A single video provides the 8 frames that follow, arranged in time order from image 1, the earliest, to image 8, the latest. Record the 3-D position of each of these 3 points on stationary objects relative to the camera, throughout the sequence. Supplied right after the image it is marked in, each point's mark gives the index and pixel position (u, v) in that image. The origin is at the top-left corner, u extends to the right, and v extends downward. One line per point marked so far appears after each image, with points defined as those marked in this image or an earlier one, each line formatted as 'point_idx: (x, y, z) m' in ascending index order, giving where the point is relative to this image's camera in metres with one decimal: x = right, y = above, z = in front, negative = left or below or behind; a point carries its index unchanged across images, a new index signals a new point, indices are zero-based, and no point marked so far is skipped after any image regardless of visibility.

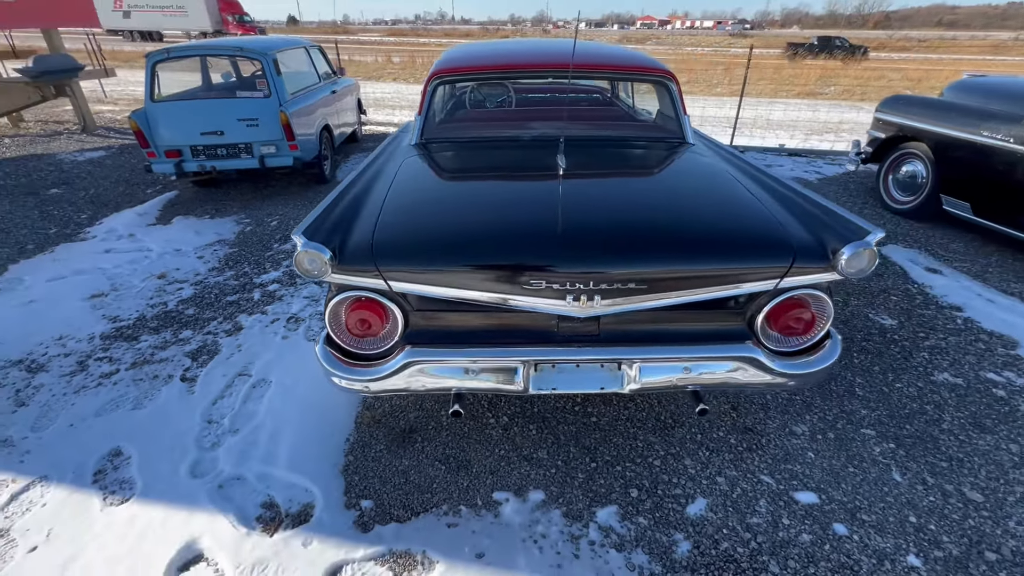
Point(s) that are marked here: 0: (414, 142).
0: (-0.6, +0.9, +2.8) m
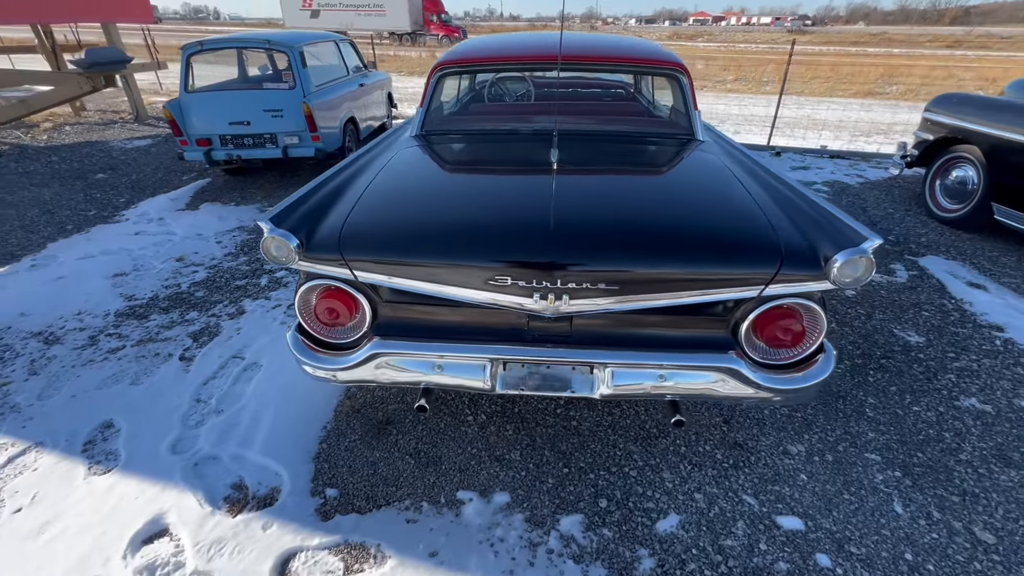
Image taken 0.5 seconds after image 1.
0: (-0.6, +0.9, +2.8) m
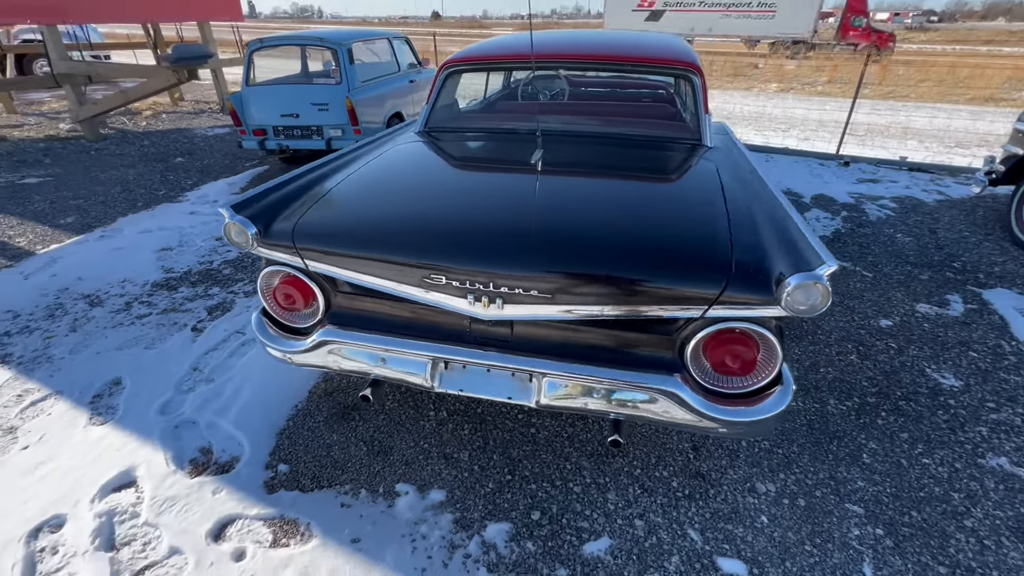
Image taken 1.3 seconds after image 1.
0: (-0.6, +1.0, +2.9) m
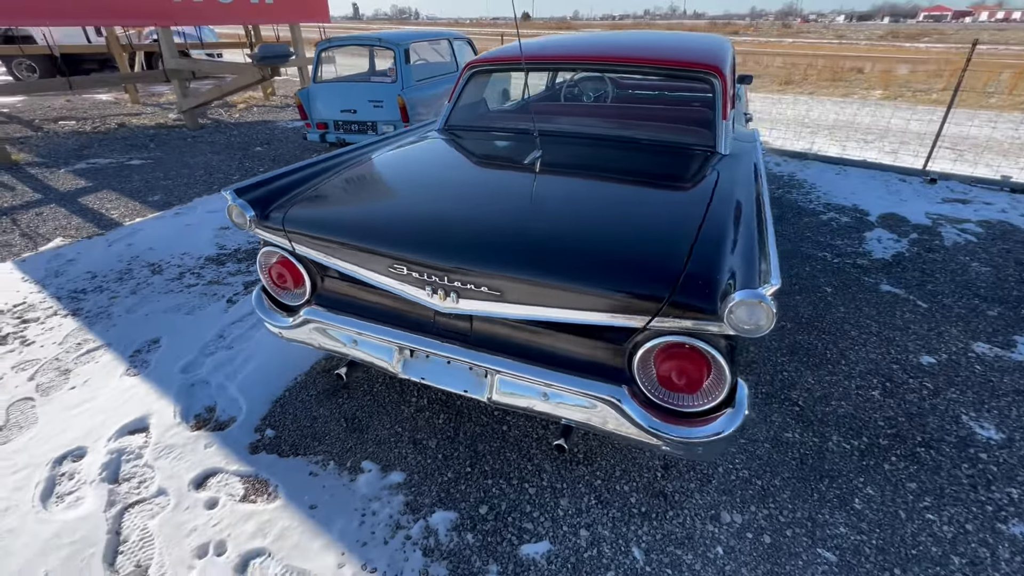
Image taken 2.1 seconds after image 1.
0: (-0.4, +1.0, +3.0) m
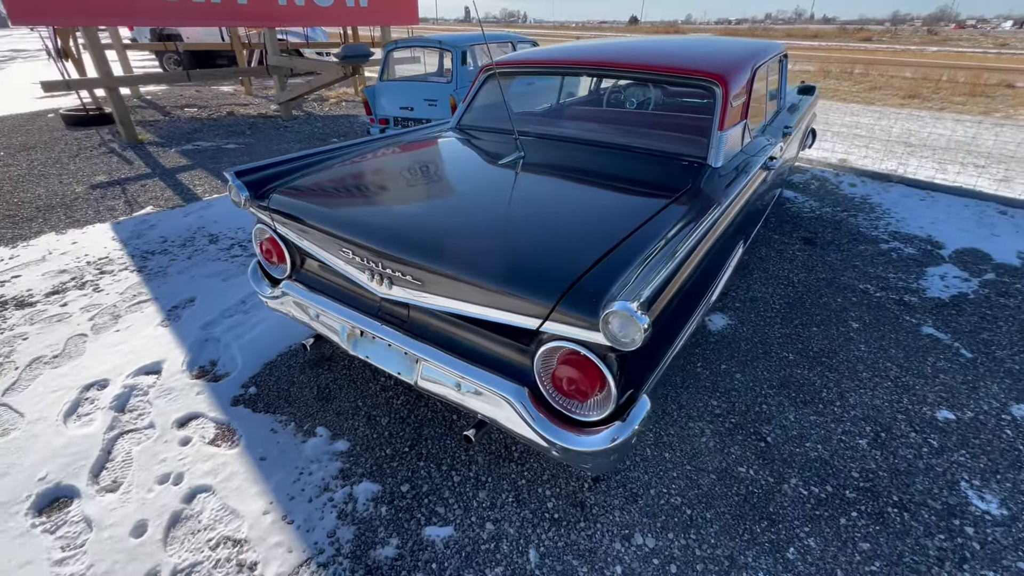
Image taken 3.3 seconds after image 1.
0: (-0.3, +1.1, +3.1) m
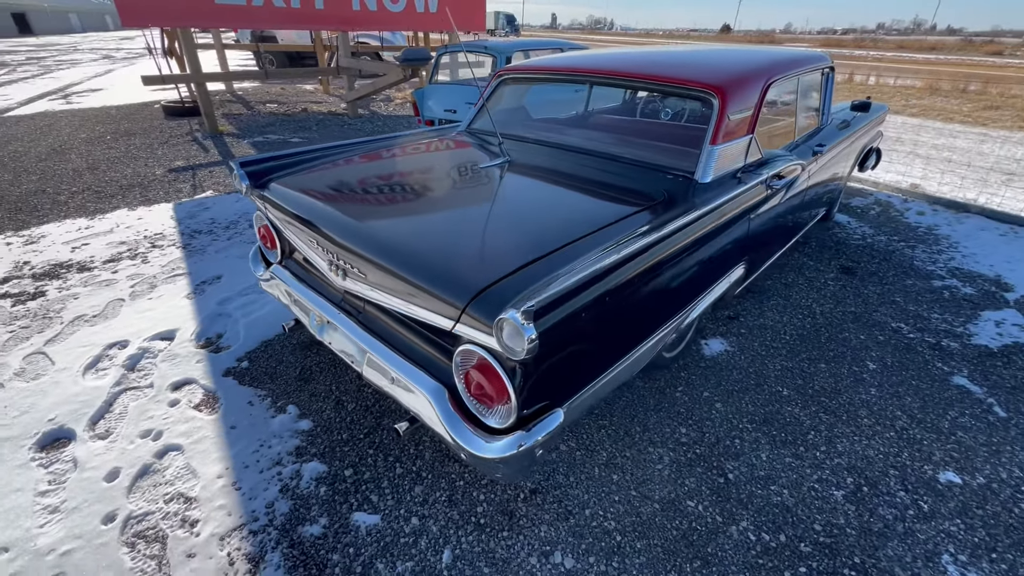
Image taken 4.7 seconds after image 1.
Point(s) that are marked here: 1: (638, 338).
0: (-0.3, +1.1, +3.2) m
1: (+0.5, -0.2, +1.9) m
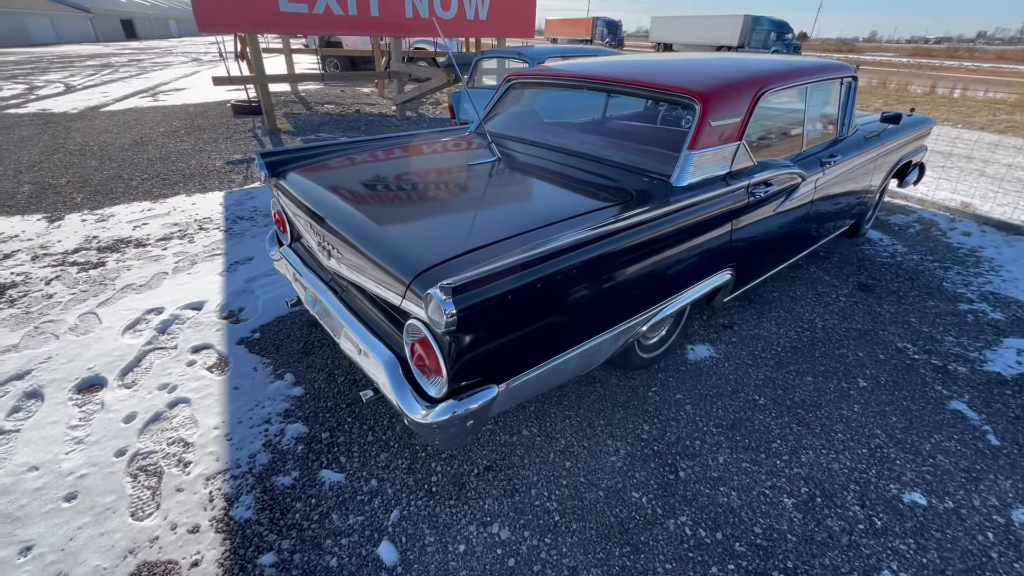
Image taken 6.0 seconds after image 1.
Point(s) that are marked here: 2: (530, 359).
0: (-0.2, +1.1, +3.3) m
1: (+0.3, -0.2, +1.9) m
2: (+0.1, -0.3, +1.7) m
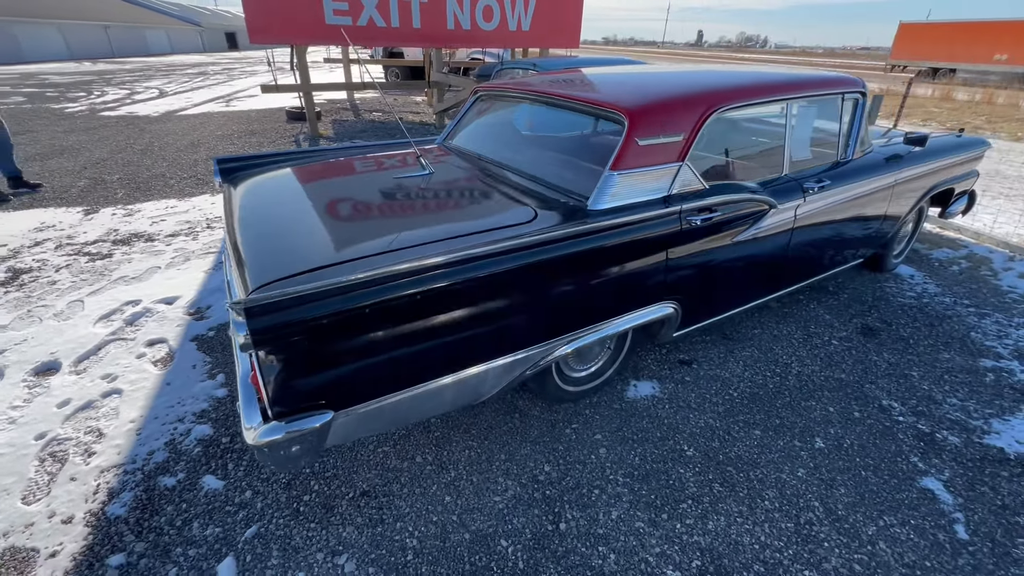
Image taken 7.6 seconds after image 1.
0: (-0.4, +1.0, +3.3) m
1: (-0.1, -0.3, +1.8) m
2: (-0.4, -0.3, +1.6) m
